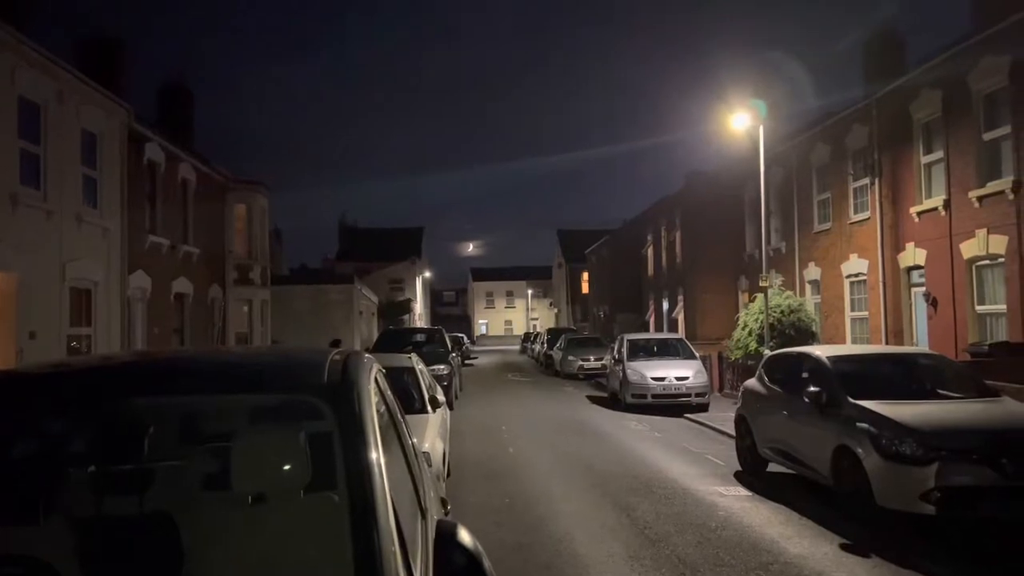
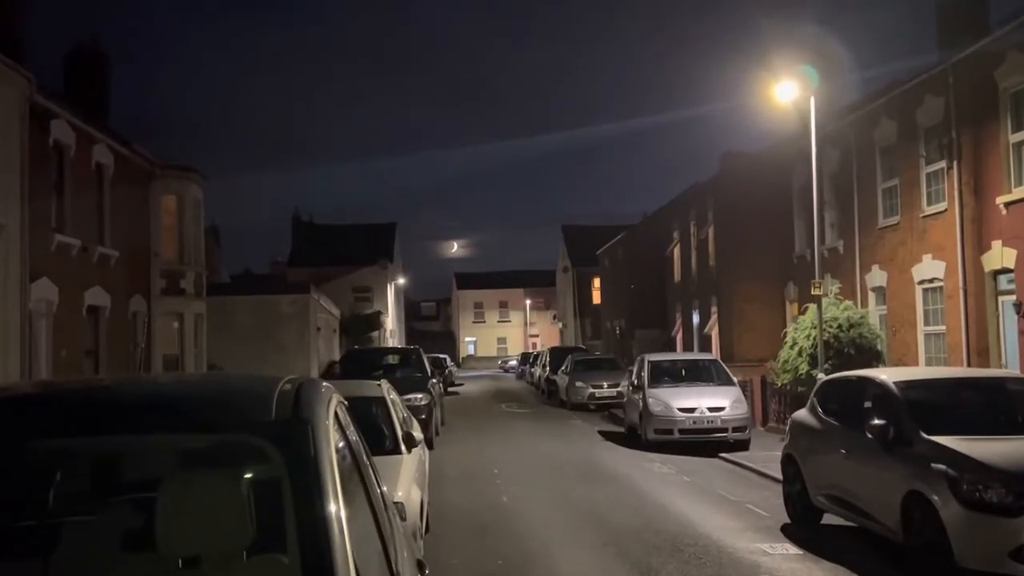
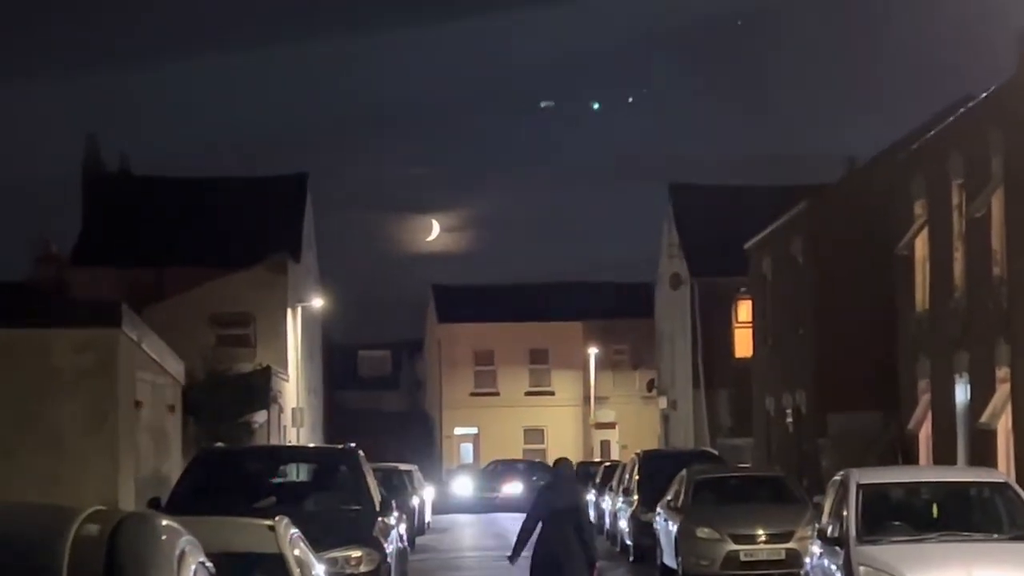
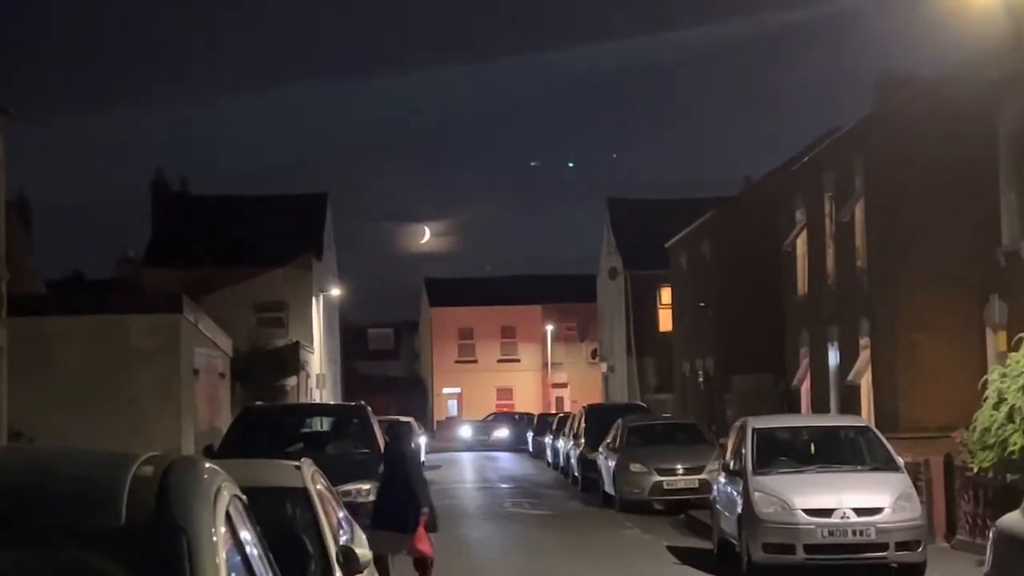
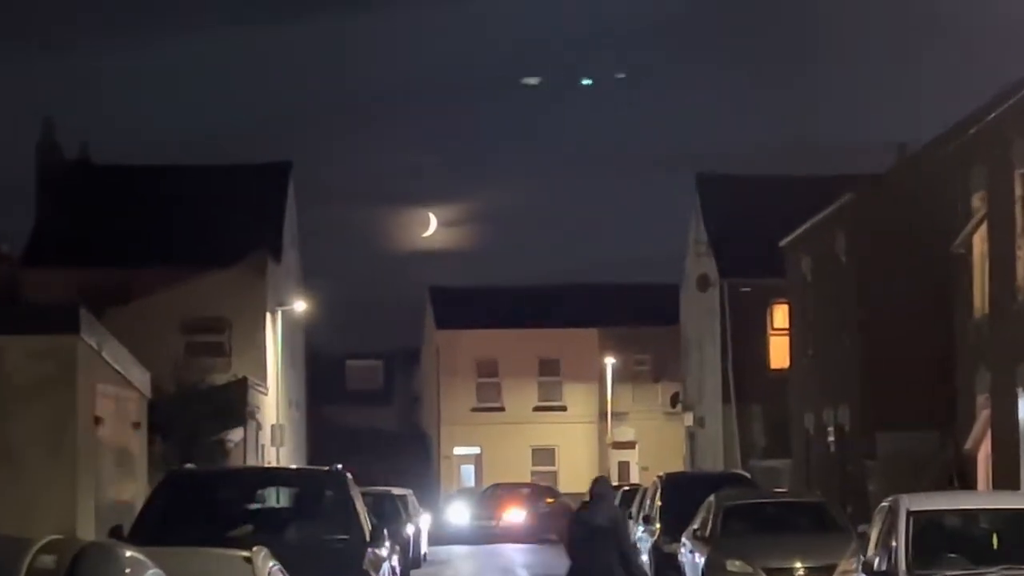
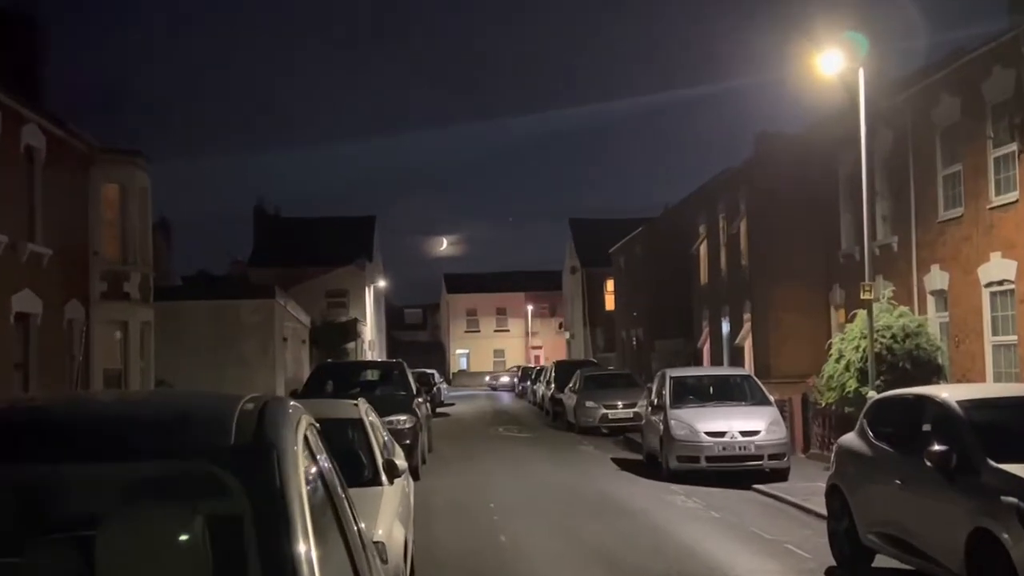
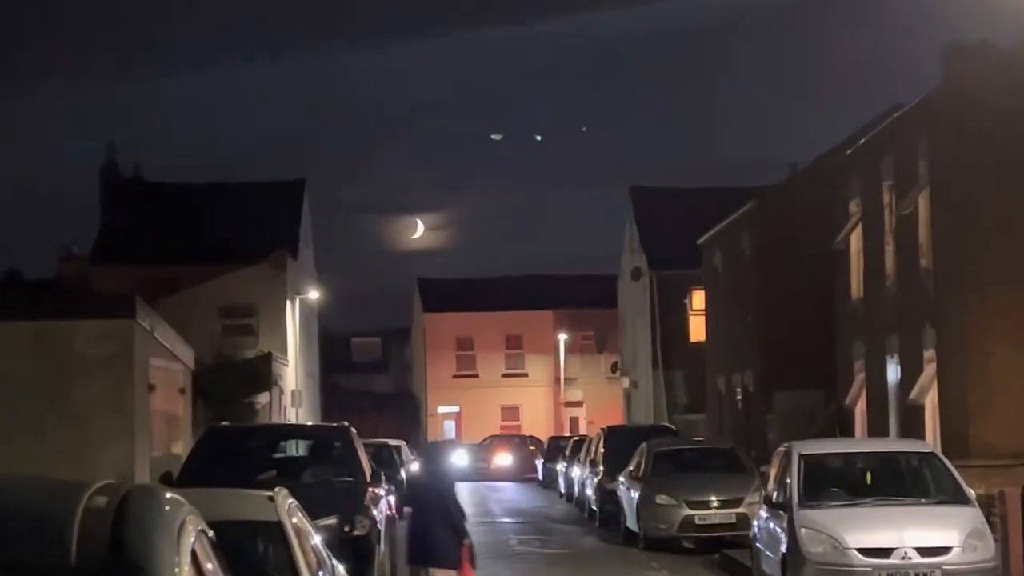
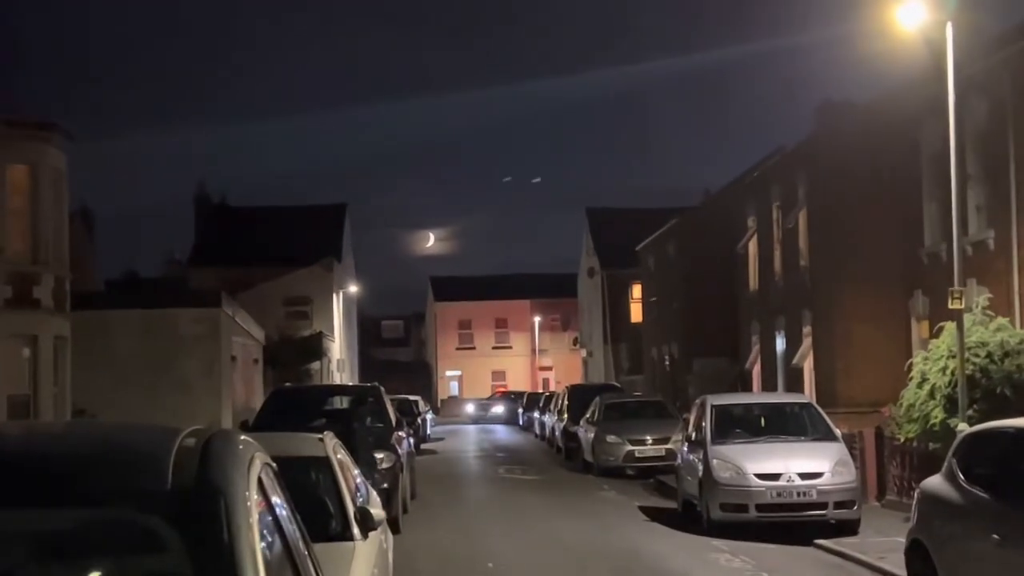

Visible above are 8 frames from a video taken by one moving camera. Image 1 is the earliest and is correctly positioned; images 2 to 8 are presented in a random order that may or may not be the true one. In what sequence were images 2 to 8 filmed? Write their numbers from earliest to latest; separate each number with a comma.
2, 6, 8, 4, 7, 3, 5
